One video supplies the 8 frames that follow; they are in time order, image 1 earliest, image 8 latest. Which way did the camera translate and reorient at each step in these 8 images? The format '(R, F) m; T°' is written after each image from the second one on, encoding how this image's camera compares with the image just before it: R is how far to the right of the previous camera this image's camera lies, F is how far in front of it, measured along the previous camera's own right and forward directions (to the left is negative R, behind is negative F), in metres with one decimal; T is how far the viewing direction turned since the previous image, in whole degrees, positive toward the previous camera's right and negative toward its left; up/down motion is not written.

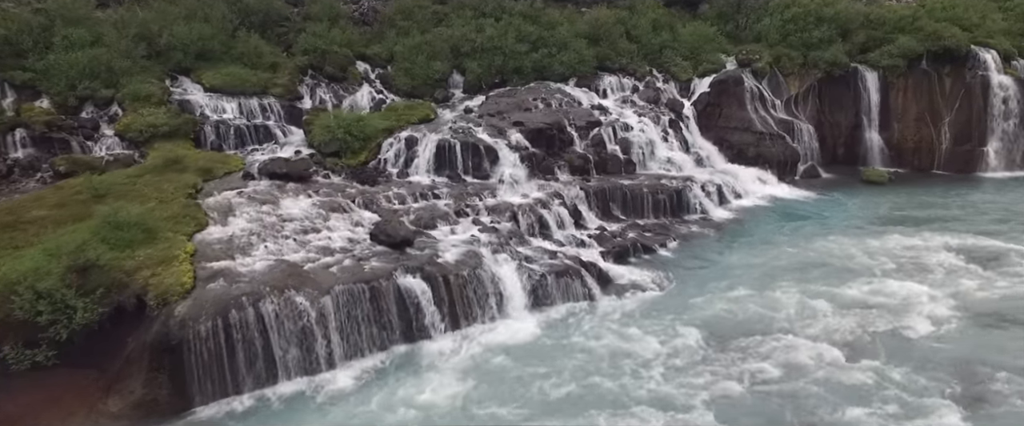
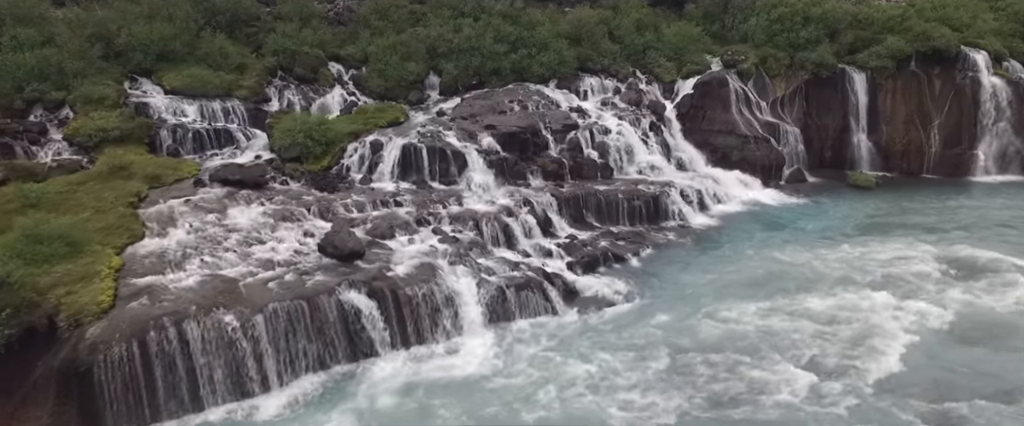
(+1.1, +1.0) m; 0°
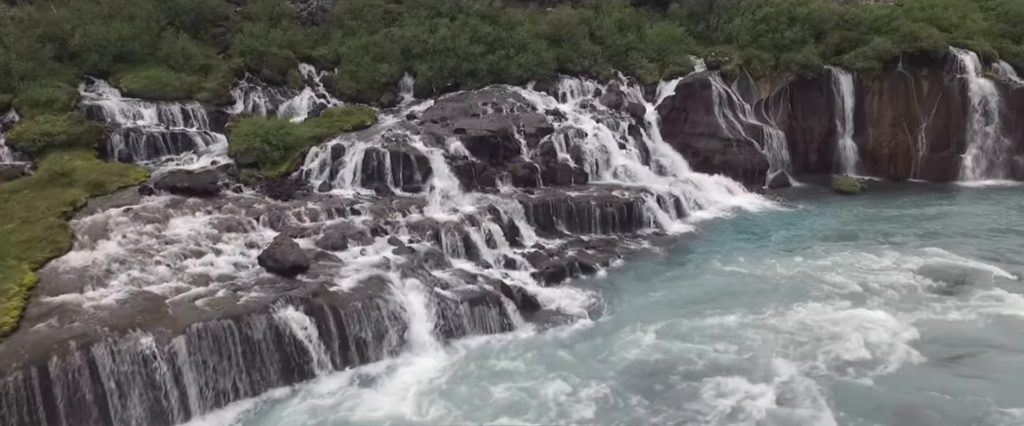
(+1.1, +0.9) m; 0°
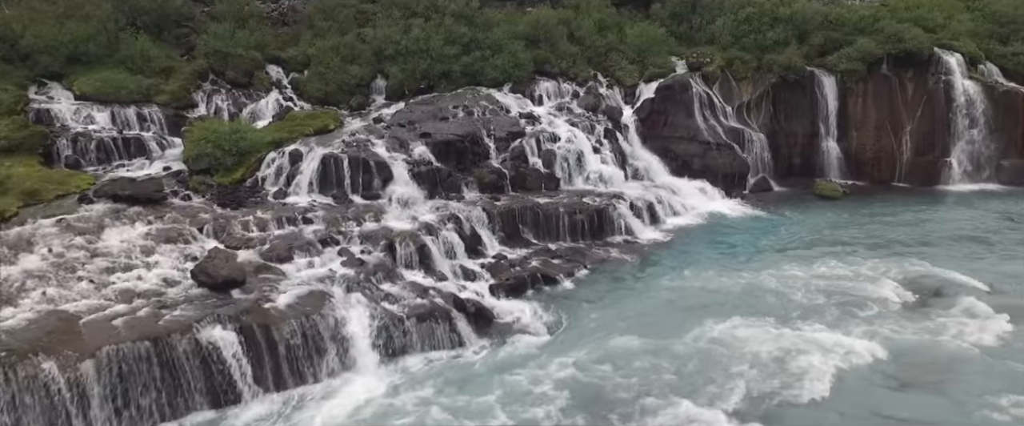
(+1.1, +0.9) m; 0°
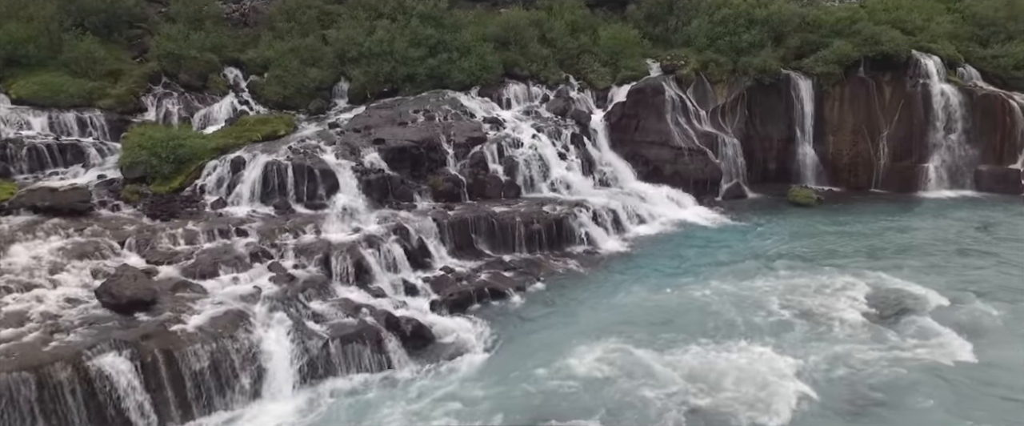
(+1.4, +1.0) m; 0°
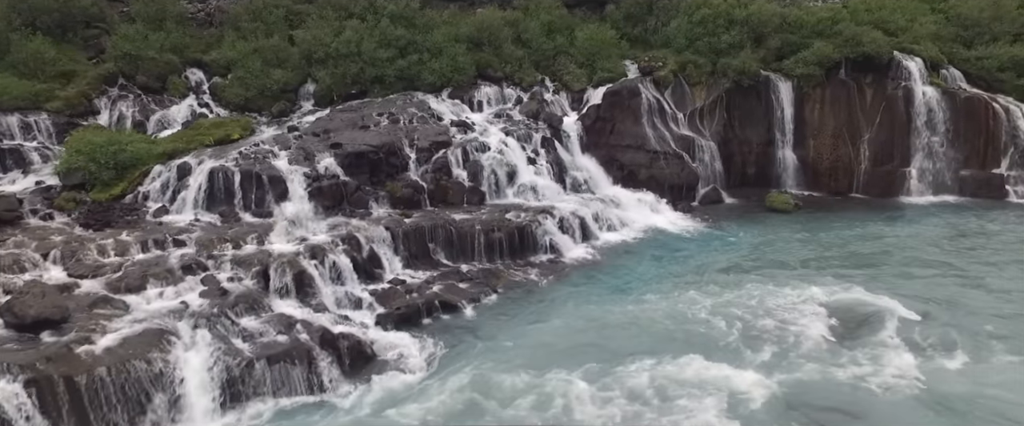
(+1.2, +0.9) m; 0°
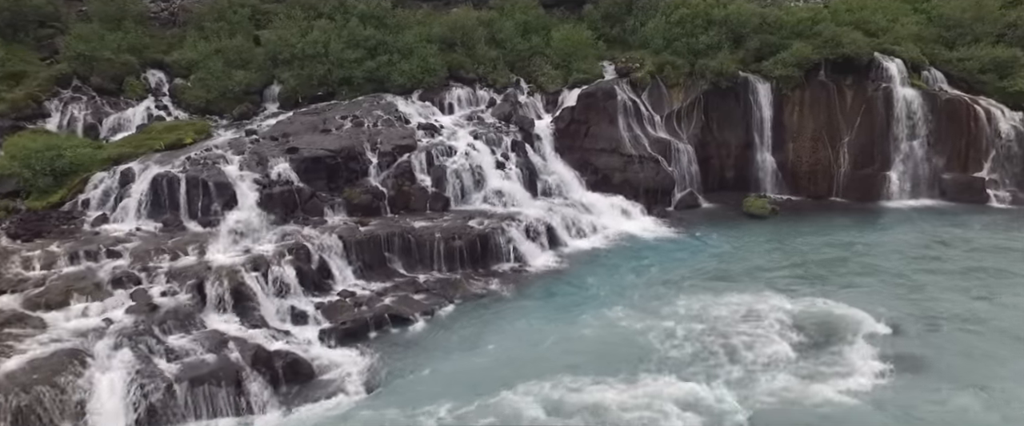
(+1.0, +0.8) m; +1°
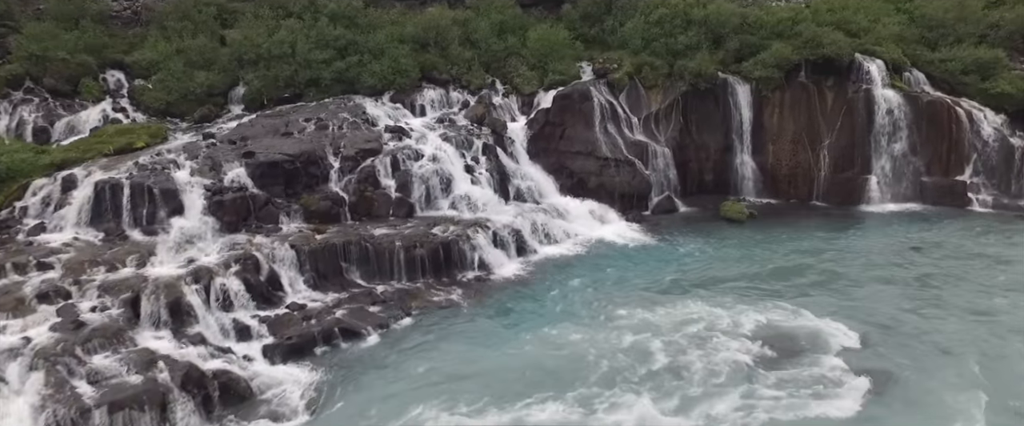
(+0.9, +0.8) m; +1°
